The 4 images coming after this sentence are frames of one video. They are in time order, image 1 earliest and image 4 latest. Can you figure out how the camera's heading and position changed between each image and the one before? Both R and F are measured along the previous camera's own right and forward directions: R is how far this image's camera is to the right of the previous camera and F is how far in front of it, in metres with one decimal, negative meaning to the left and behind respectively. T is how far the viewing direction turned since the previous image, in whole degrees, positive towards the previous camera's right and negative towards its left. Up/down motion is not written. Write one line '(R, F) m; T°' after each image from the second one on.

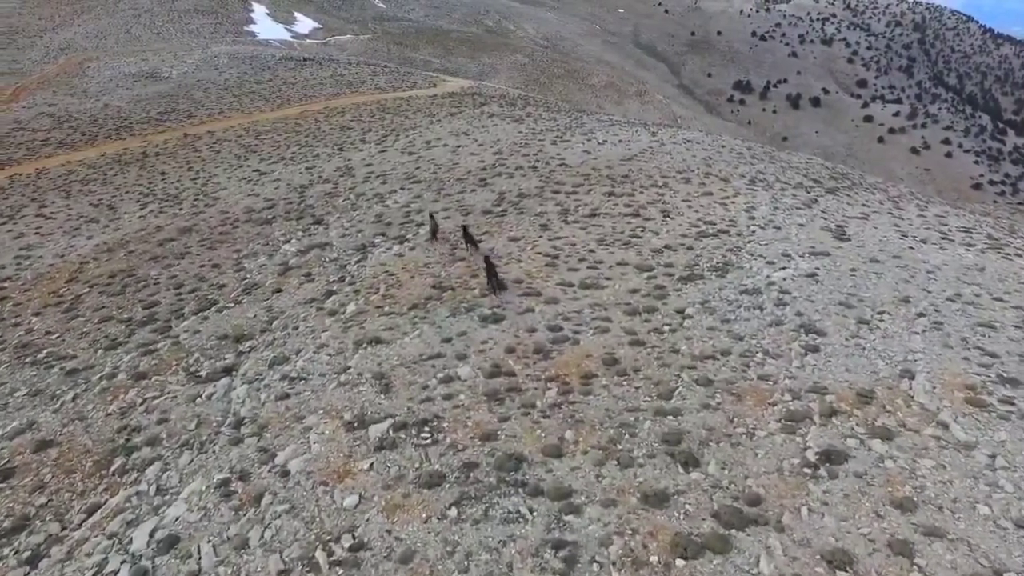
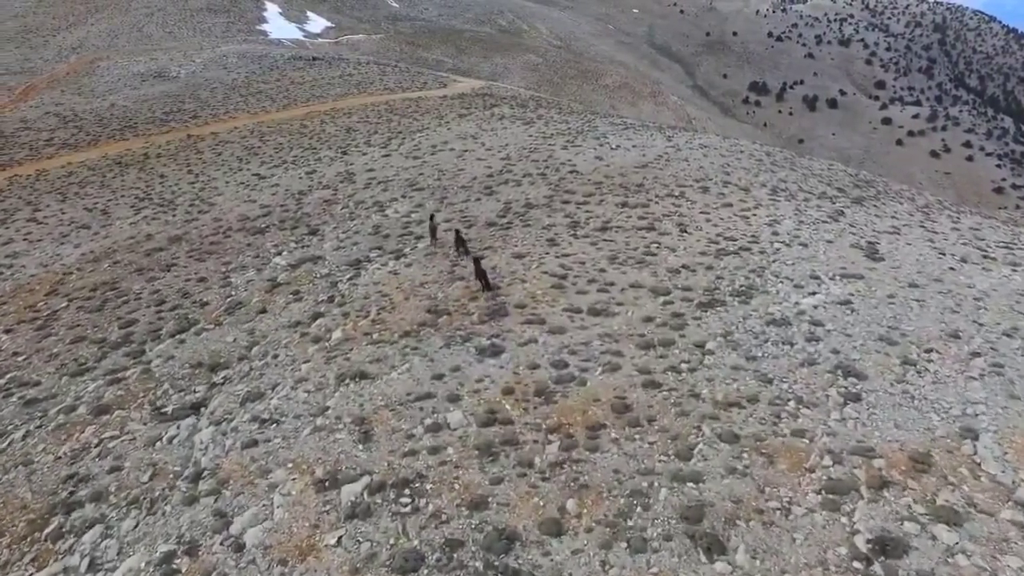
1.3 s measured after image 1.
(+0.1, +1.0) m; -1°
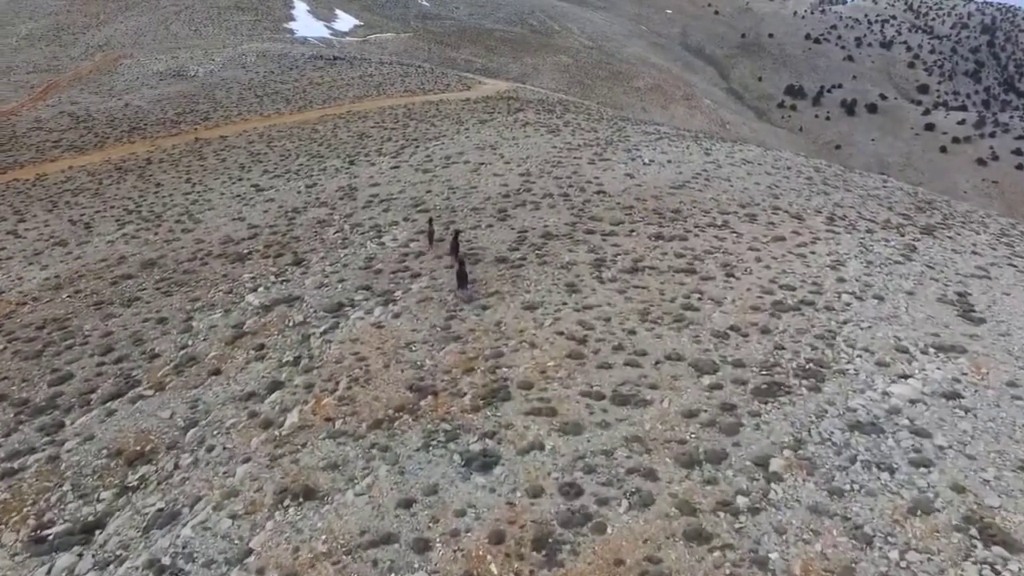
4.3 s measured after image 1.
(+0.3, +2.2) m; -2°
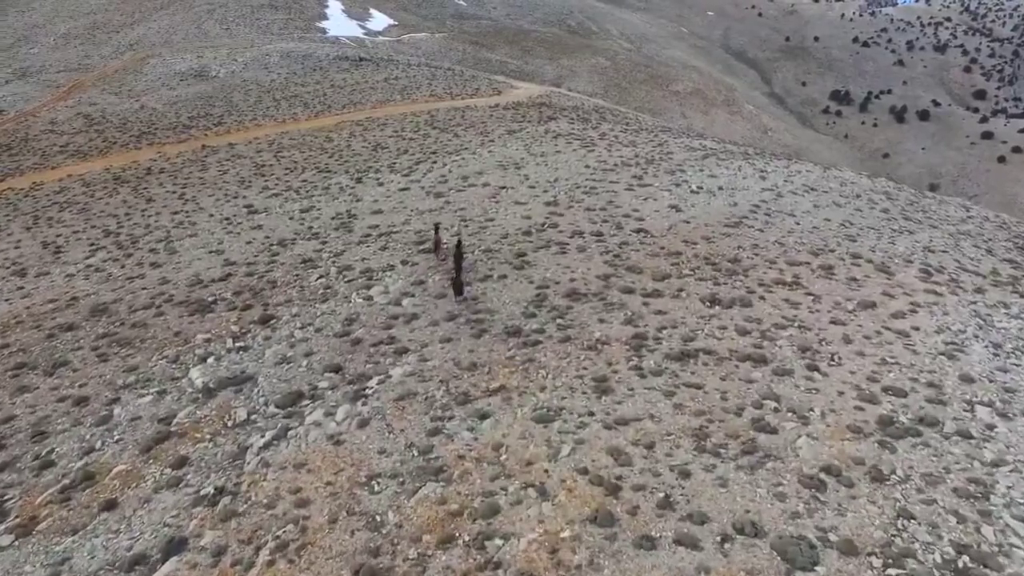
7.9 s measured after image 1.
(+0.3, +2.8) m; -3°
